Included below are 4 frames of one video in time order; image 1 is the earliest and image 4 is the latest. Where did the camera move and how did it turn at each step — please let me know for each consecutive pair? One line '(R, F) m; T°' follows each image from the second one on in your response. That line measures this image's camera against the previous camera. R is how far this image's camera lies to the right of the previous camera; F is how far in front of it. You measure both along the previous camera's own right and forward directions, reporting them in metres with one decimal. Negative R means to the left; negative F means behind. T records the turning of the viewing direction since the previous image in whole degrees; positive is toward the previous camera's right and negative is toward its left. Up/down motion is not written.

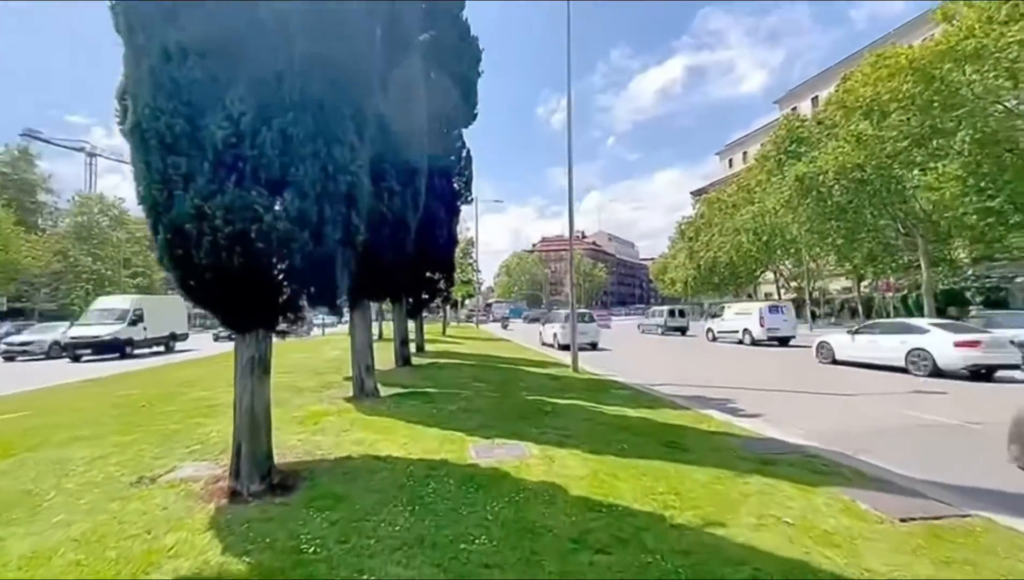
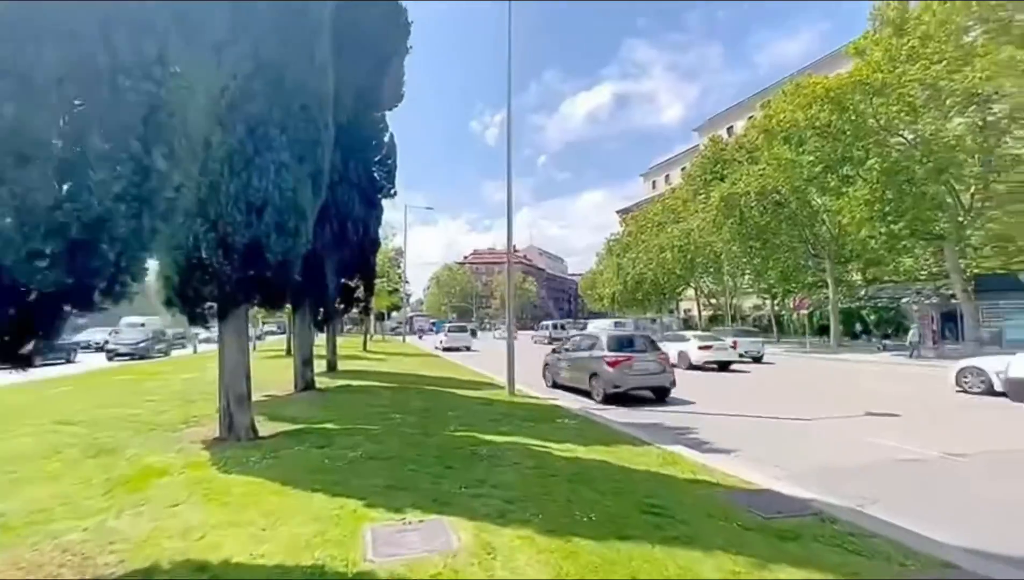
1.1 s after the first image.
(+0.1, +2.3) m; +8°
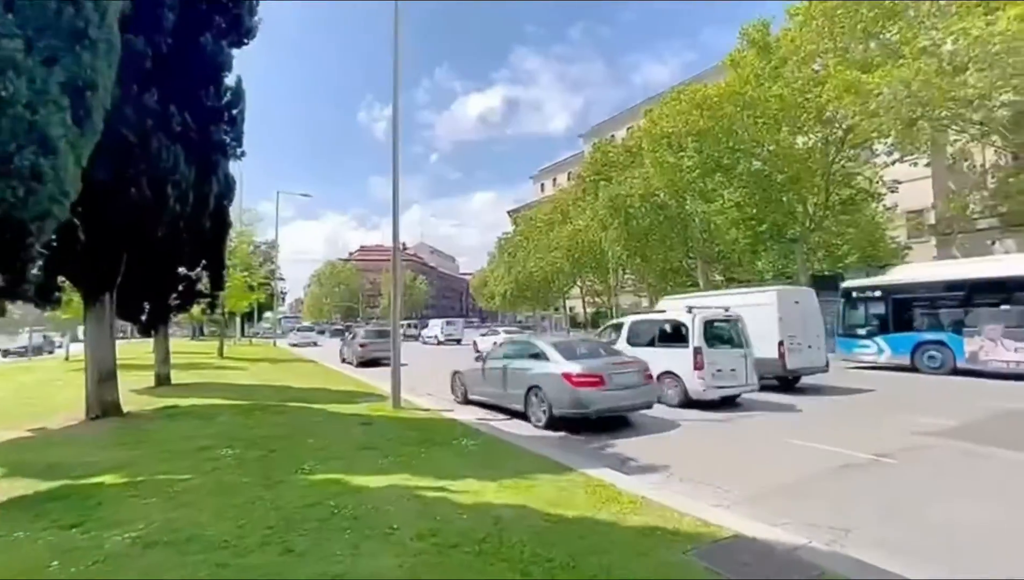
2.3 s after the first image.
(+0.1, +2.4) m; +13°
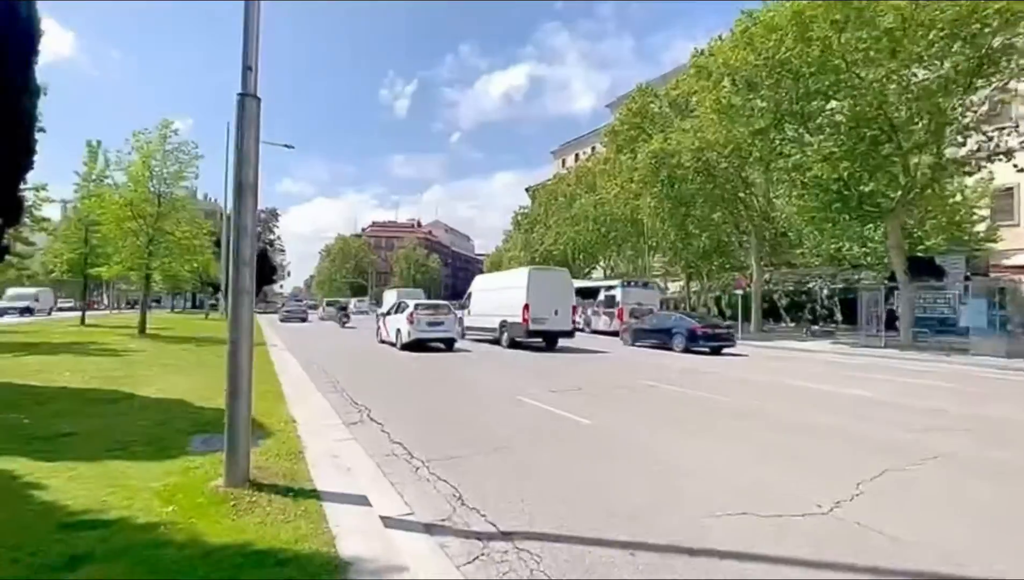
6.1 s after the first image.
(0.0, +8.2) m; -2°
